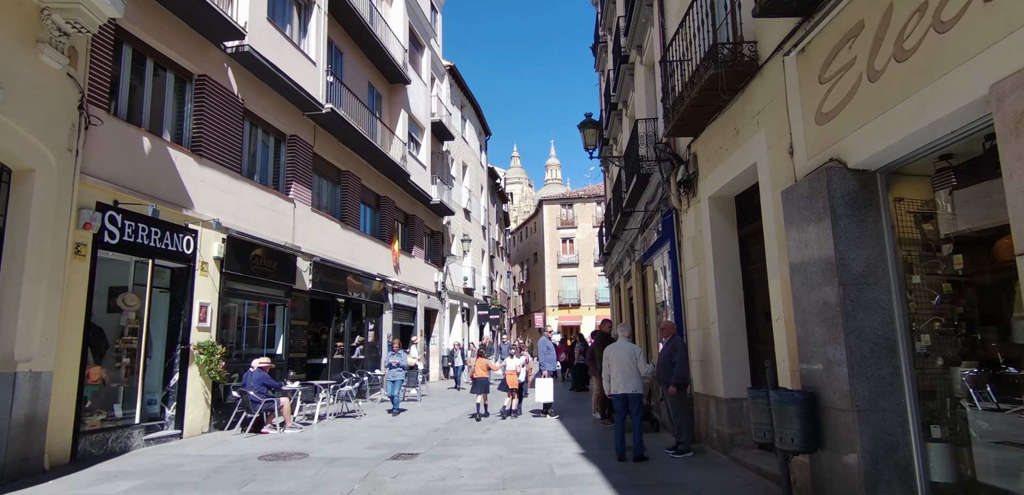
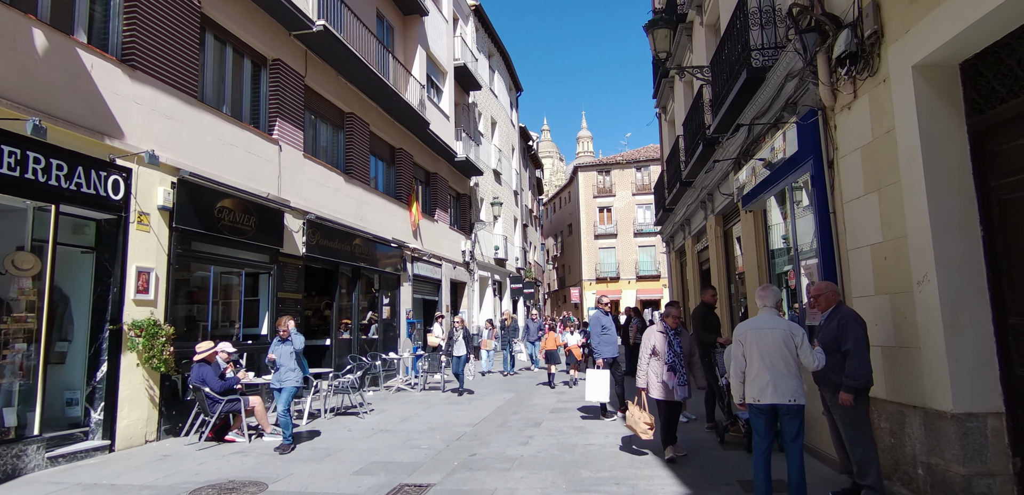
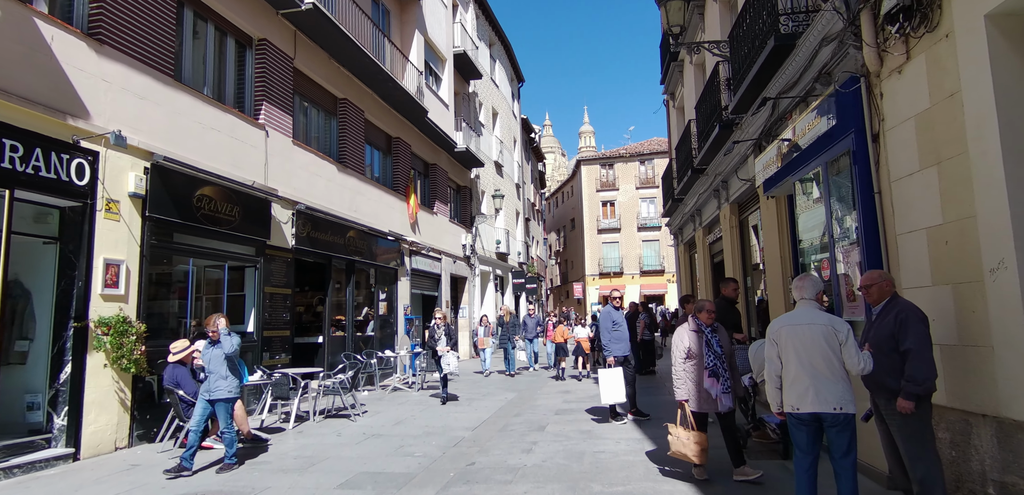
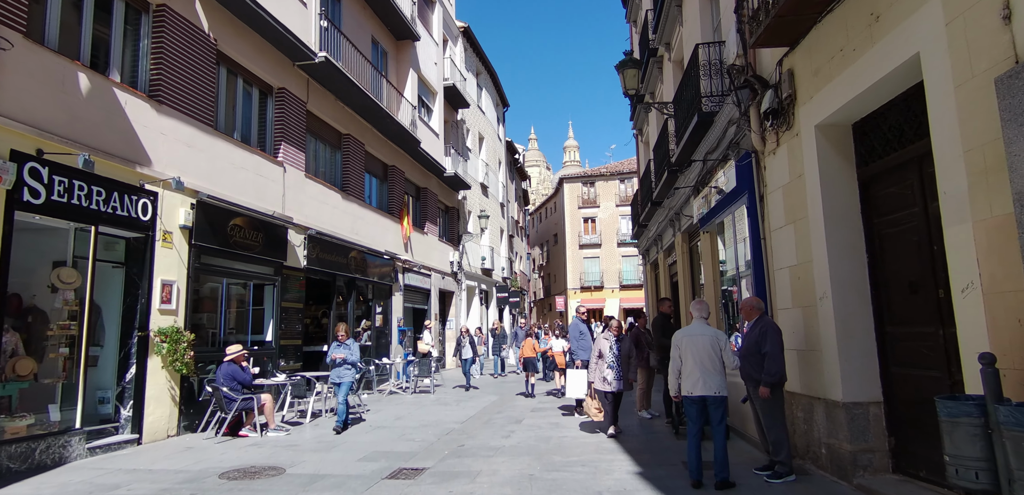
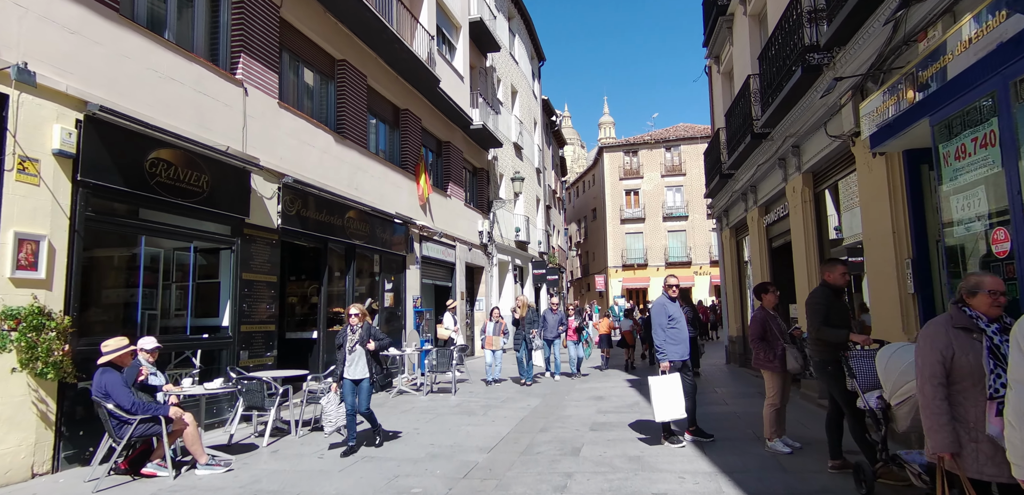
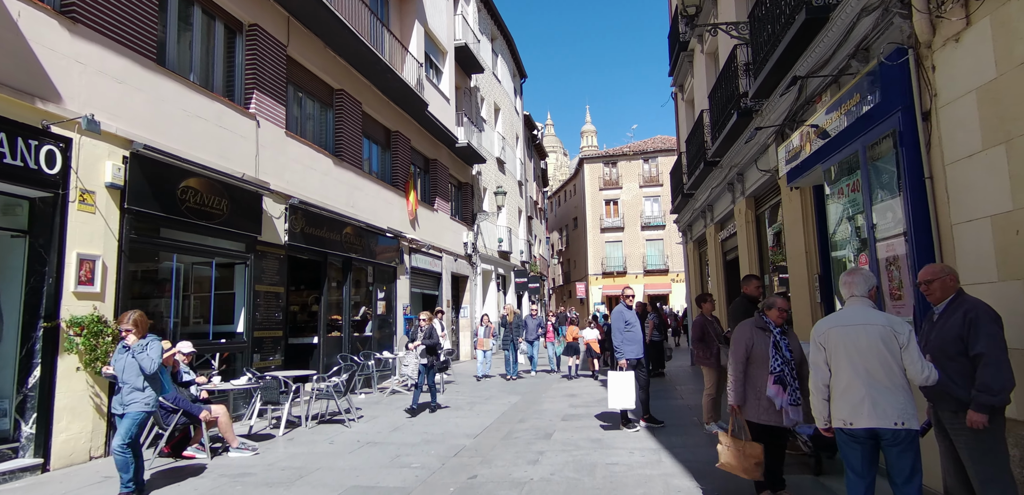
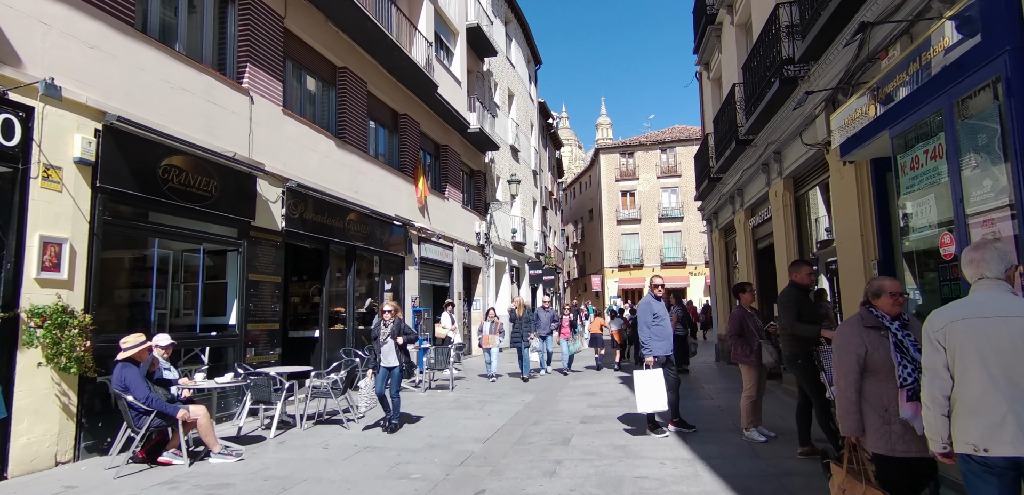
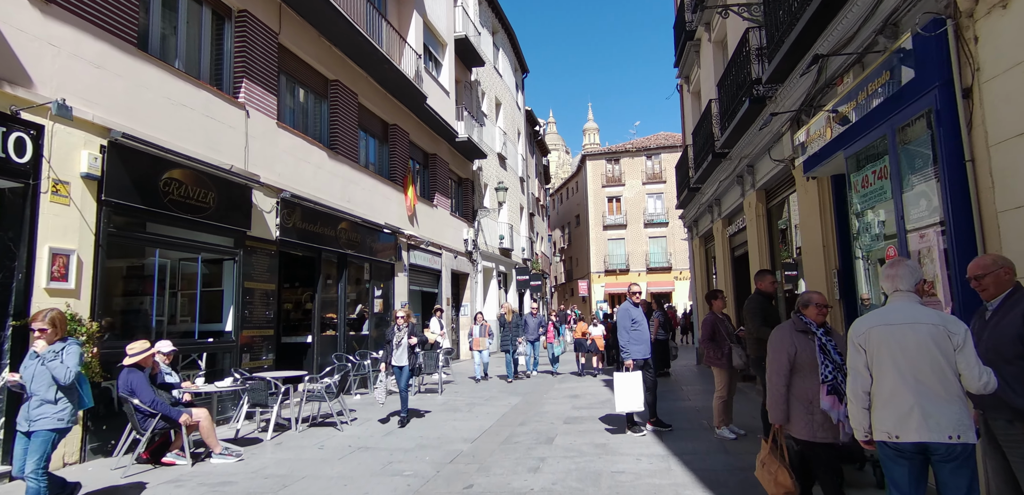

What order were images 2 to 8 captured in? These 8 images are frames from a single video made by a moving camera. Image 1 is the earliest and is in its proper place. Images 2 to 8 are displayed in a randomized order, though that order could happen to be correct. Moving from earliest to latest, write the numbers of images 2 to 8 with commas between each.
4, 2, 3, 6, 8, 7, 5
